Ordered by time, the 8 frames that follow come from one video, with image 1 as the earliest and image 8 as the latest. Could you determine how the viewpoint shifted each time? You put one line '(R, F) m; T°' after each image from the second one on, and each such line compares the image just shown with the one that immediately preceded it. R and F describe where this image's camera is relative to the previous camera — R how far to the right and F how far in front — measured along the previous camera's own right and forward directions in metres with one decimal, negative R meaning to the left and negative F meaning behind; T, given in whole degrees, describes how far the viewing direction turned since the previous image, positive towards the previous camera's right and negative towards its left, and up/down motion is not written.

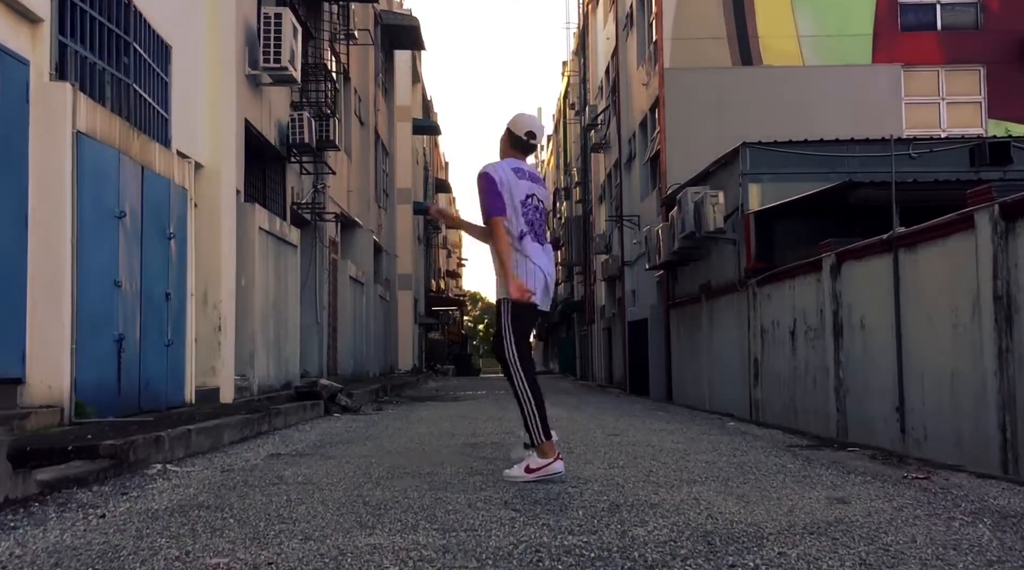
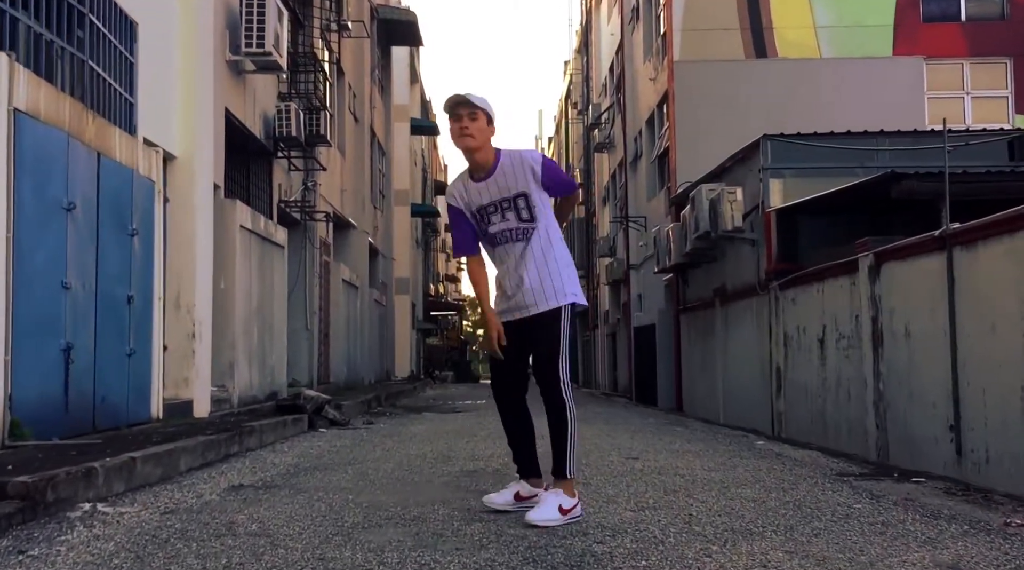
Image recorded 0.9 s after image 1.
(0.0, +1.0) m; 0°
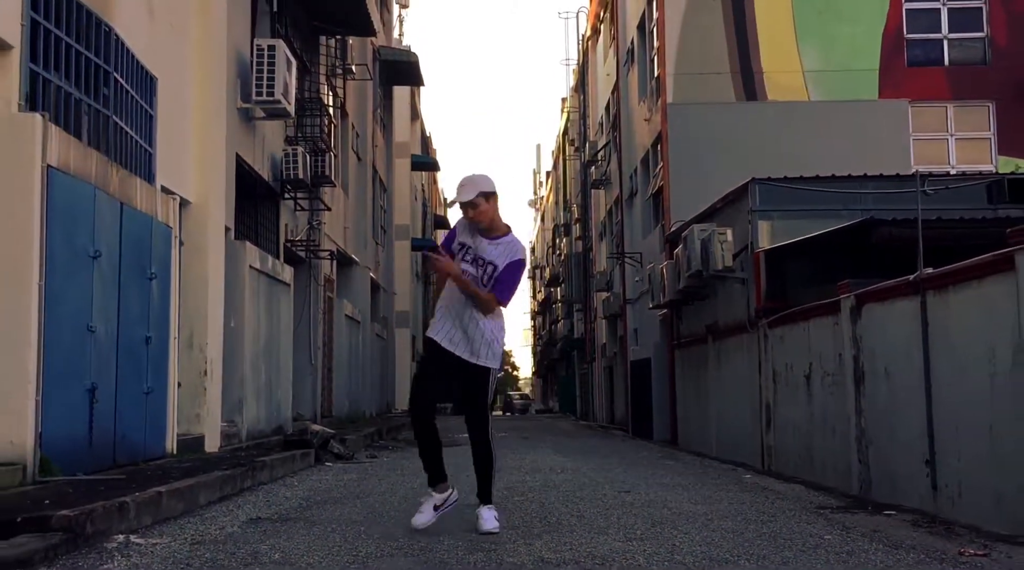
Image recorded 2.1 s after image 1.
(0.0, -0.5) m; 0°
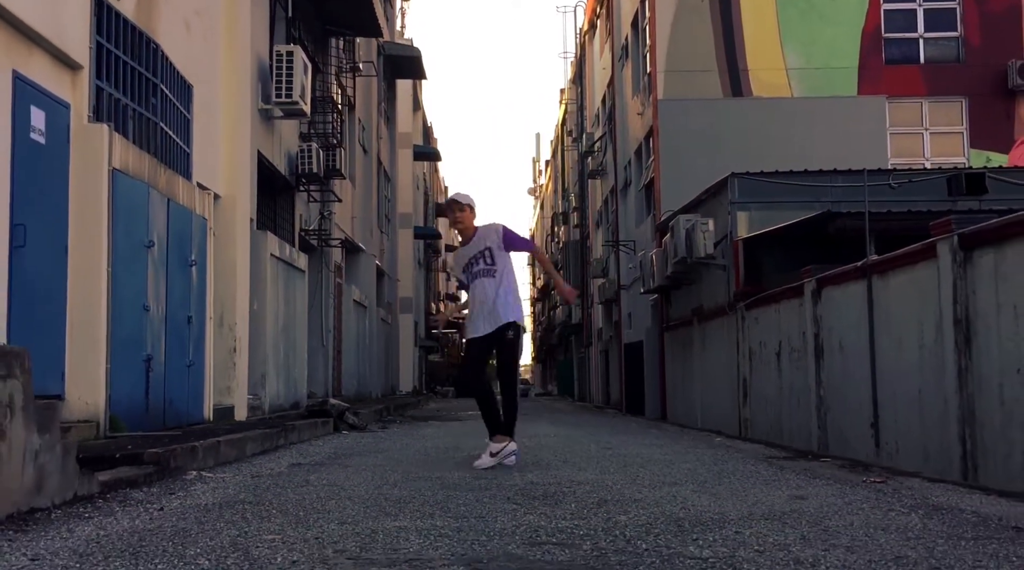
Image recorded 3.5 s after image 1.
(0.0, -1.2) m; 0°
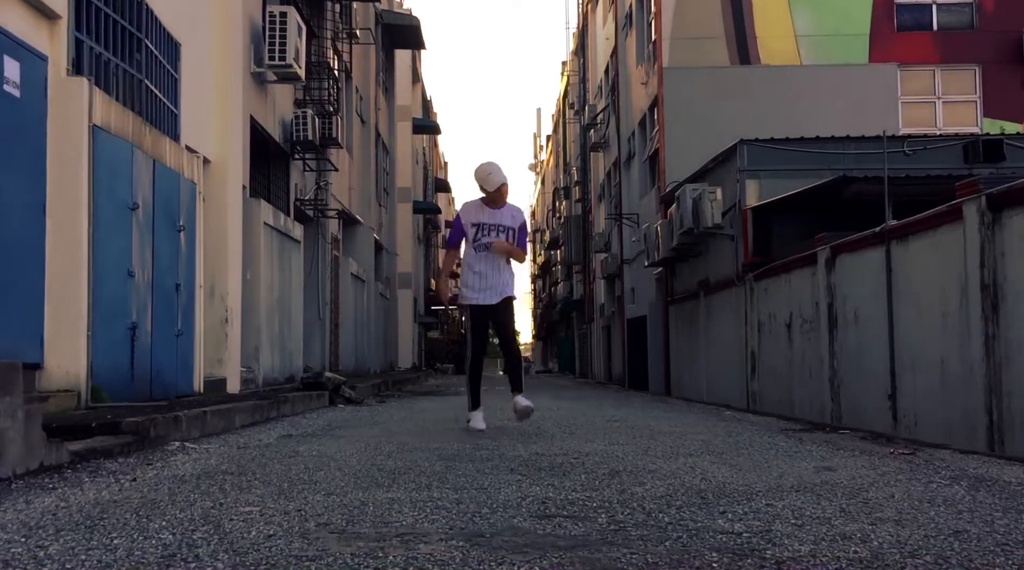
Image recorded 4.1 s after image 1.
(0.0, +0.4) m; 0°
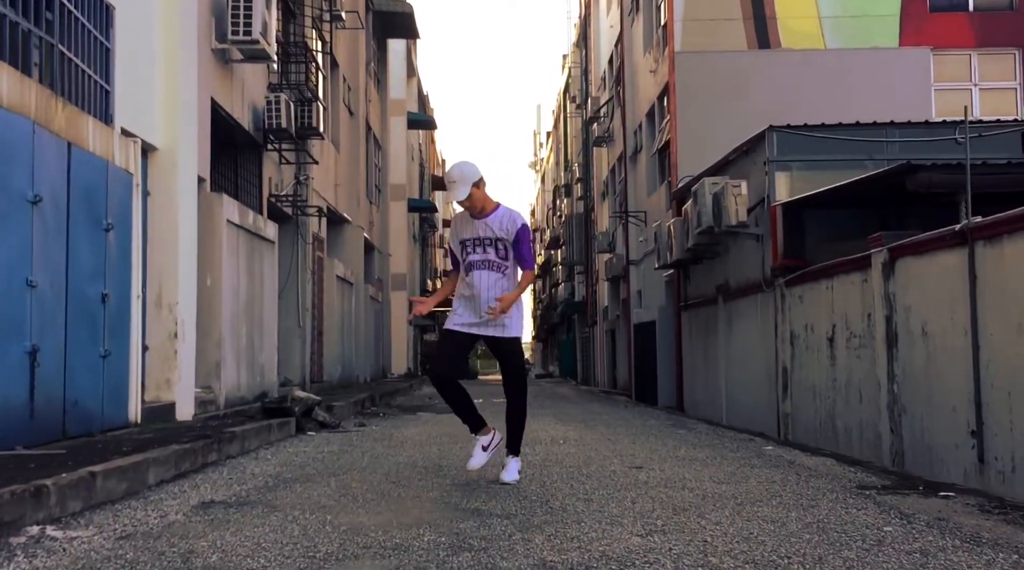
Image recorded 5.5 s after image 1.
(0.0, +1.7) m; 0°
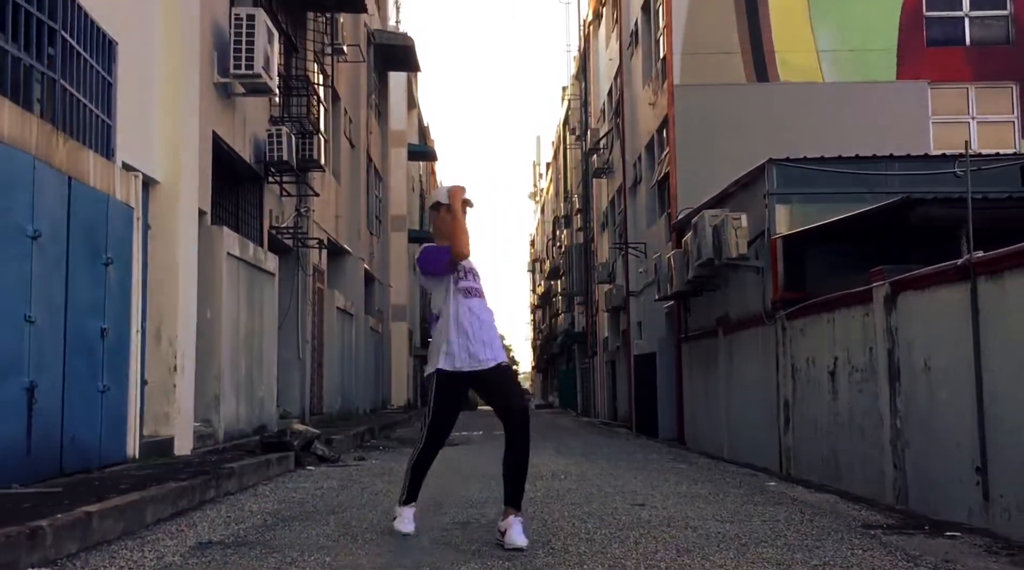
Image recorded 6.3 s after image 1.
(0.0, 0.0) m; 0°
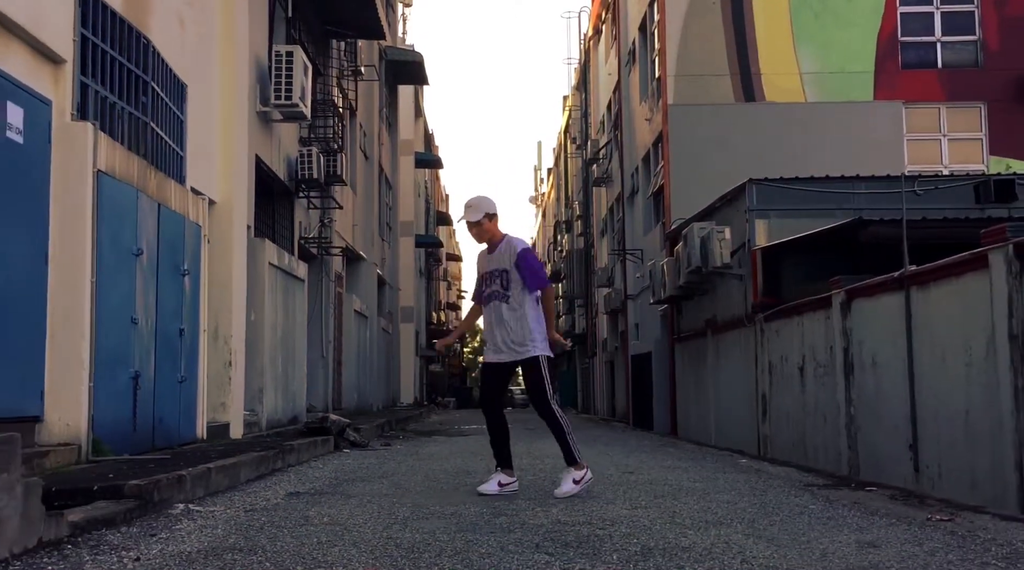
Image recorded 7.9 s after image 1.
(-0.1, -1.5) m; 0°
